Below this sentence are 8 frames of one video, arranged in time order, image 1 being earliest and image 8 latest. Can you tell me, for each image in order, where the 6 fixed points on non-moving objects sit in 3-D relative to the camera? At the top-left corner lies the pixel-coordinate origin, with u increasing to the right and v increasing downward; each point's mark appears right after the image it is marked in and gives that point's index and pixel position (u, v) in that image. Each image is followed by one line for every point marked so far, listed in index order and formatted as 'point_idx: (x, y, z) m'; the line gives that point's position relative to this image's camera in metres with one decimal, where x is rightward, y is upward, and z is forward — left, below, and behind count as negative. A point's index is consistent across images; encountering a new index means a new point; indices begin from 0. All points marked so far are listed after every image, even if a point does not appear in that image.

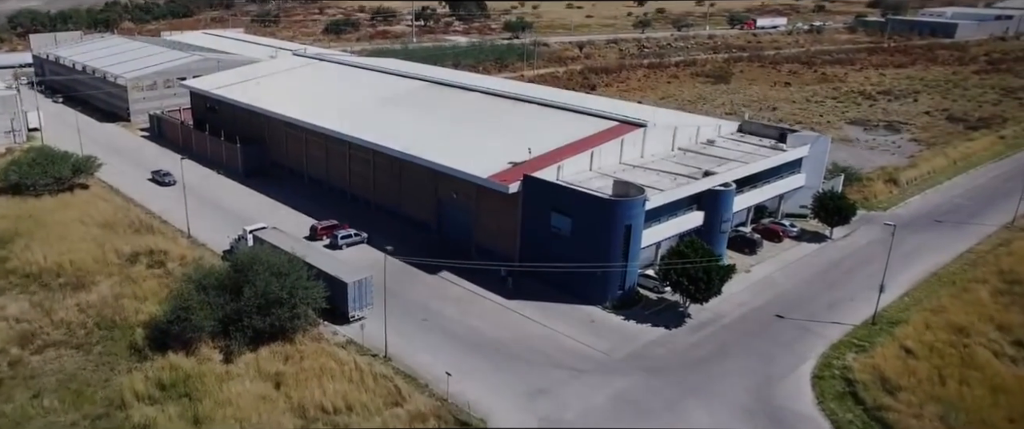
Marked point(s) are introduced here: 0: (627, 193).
0: (+2.5, +0.5, +16.7) m
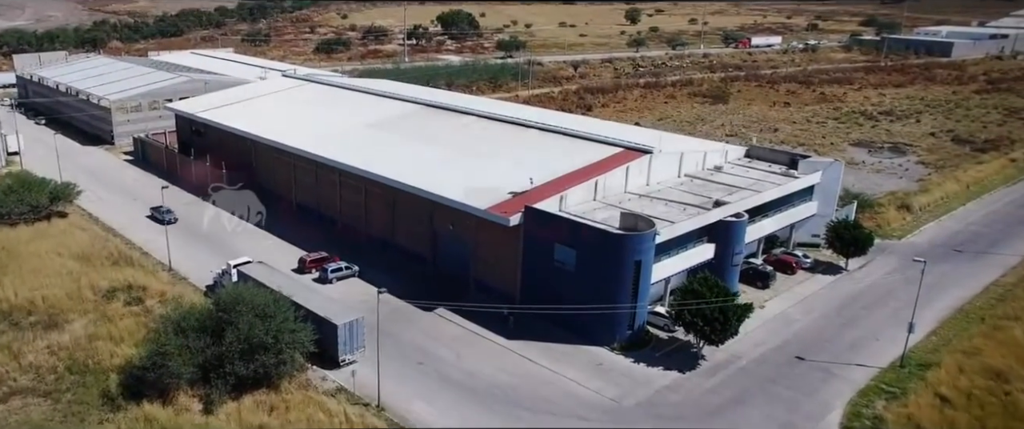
0: (+2.5, -0.2, +15.7) m
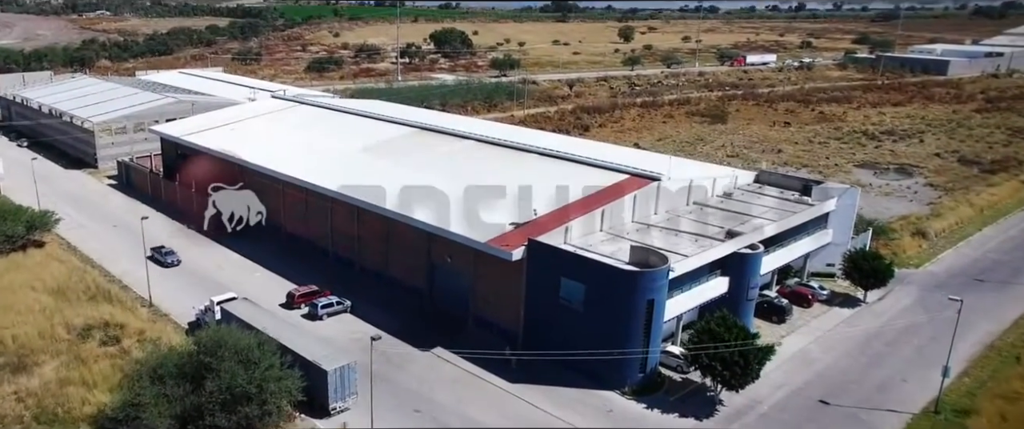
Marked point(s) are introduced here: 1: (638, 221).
0: (+2.5, -0.9, +14.8) m
1: (+2.9, -0.2, +18.0) m
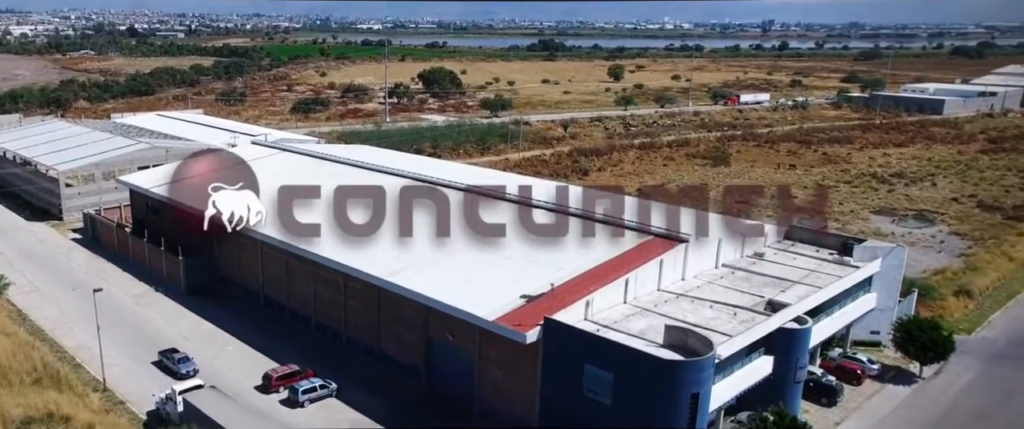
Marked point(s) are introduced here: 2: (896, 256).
0: (+2.8, -2.1, +12.6) m
1: (+3.1, -1.5, +15.8) m
2: (+8.5, -0.9, +17.3) m
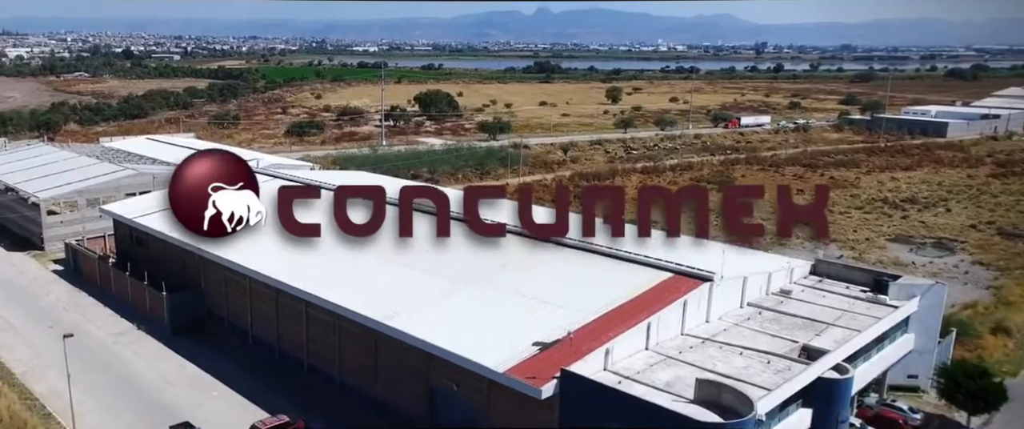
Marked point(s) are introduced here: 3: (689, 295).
0: (+3.0, -2.6, +11.3) m
1: (+3.3, -2.2, +14.5) m
2: (+8.7, -1.6, +16.0) m
3: (+3.3, -1.5, +14.5) m
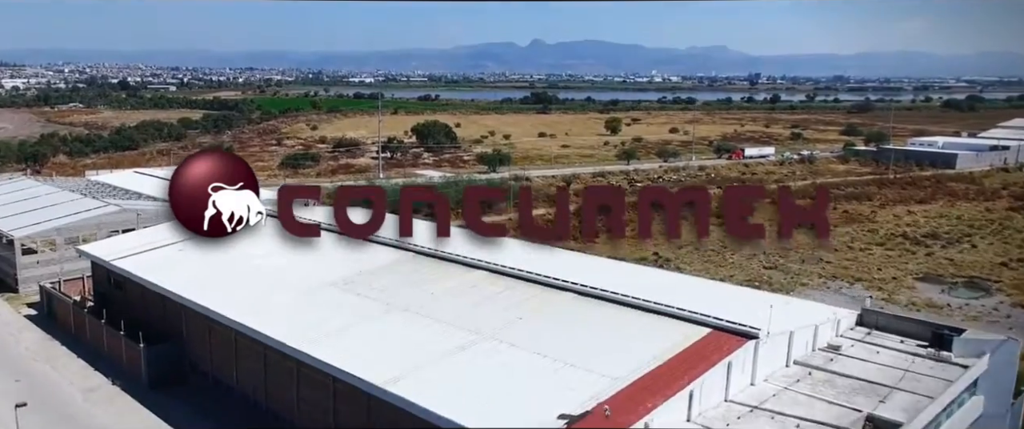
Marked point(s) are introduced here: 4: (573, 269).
0: (+3.3, -3.3, +9.4) m
1: (+3.6, -3.0, +12.7) m
2: (+9.0, -2.5, +14.2) m
3: (+3.6, -2.3, +12.7) m
4: (+1.3, -1.3, +18.4) m
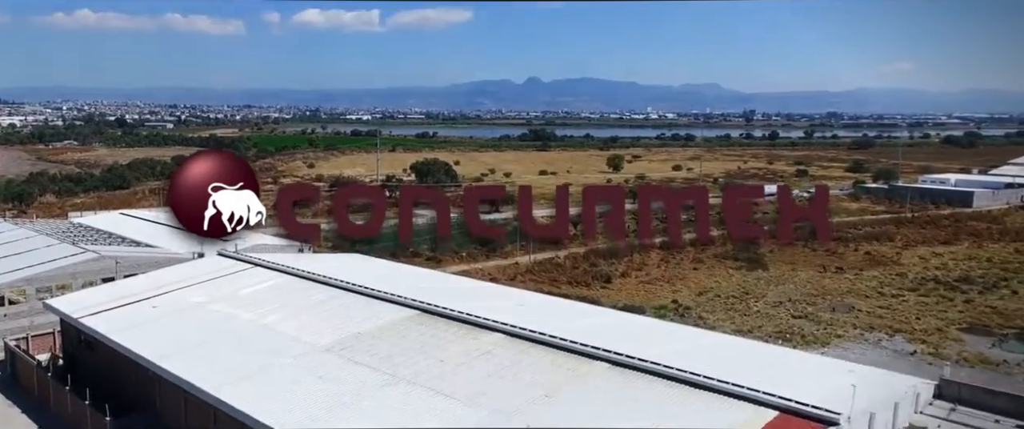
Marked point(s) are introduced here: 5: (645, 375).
0: (+3.8, -4.0, +7.0) m
1: (+4.1, -3.8, +10.3) m
2: (+9.4, -3.4, +11.9) m
3: (+4.0, -3.1, +10.4) m
4: (+1.7, -2.4, +16.2) m
5: (+2.1, -2.6, +13.1) m
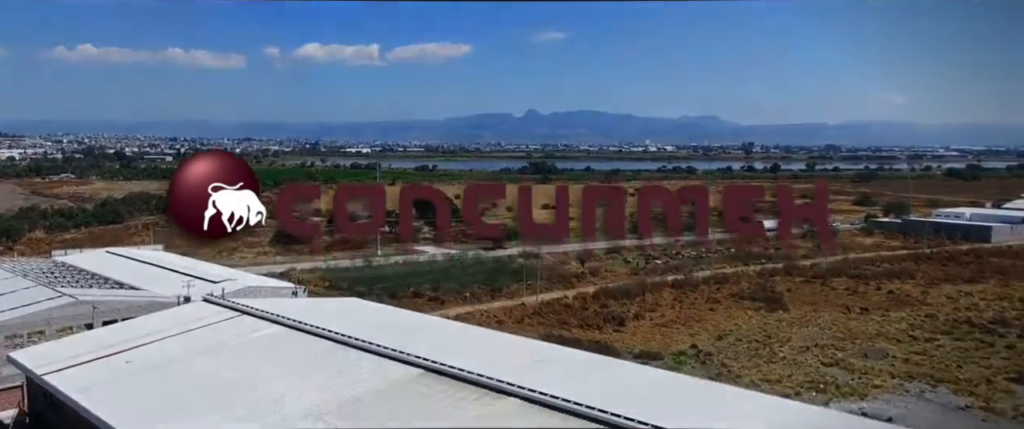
0: (+4.1, -4.5, +4.9) m
1: (+4.4, -4.4, +8.2) m
2: (+9.7, -4.1, +9.8) m
3: (+4.4, -3.7, +8.3) m
4: (+2.1, -3.2, +14.1) m
5: (+2.4, -3.4, +11.1) m
